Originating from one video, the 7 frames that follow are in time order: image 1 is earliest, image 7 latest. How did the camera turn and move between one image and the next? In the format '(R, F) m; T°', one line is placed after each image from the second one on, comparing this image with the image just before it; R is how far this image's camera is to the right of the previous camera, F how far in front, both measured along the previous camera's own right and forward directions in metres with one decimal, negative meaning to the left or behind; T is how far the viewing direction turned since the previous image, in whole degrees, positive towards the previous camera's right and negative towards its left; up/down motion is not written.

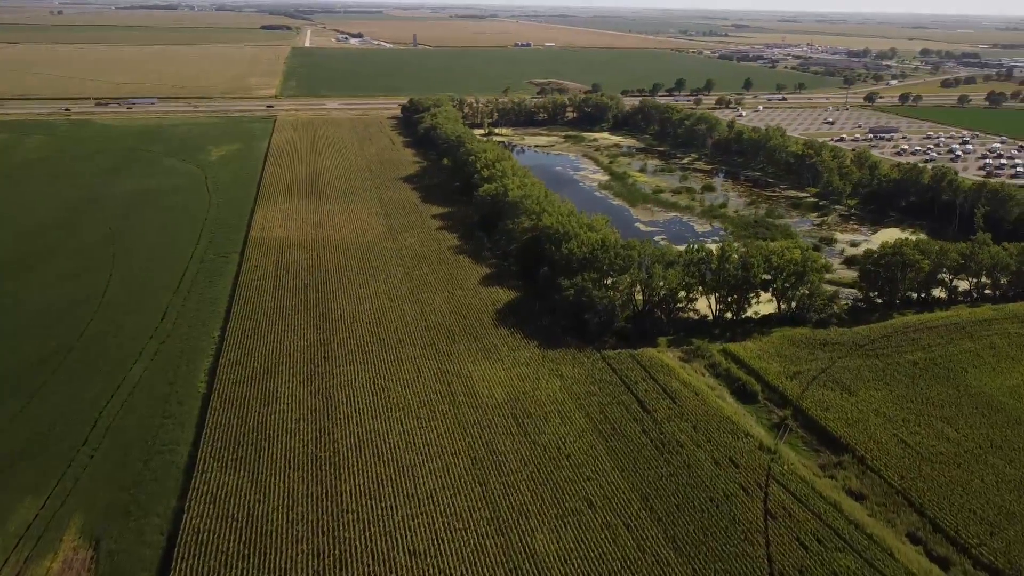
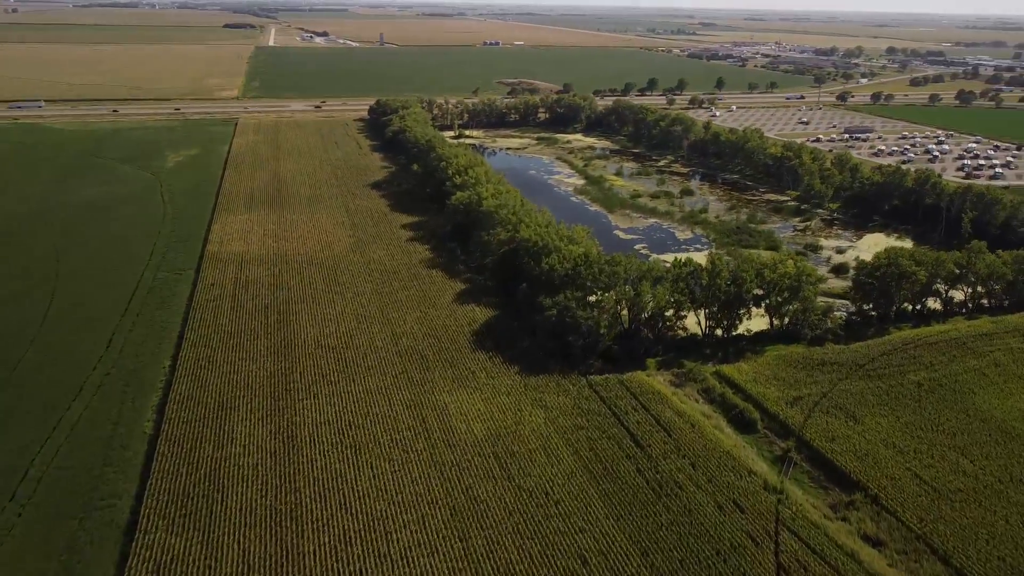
(-0.2, +2.1) m; +2°
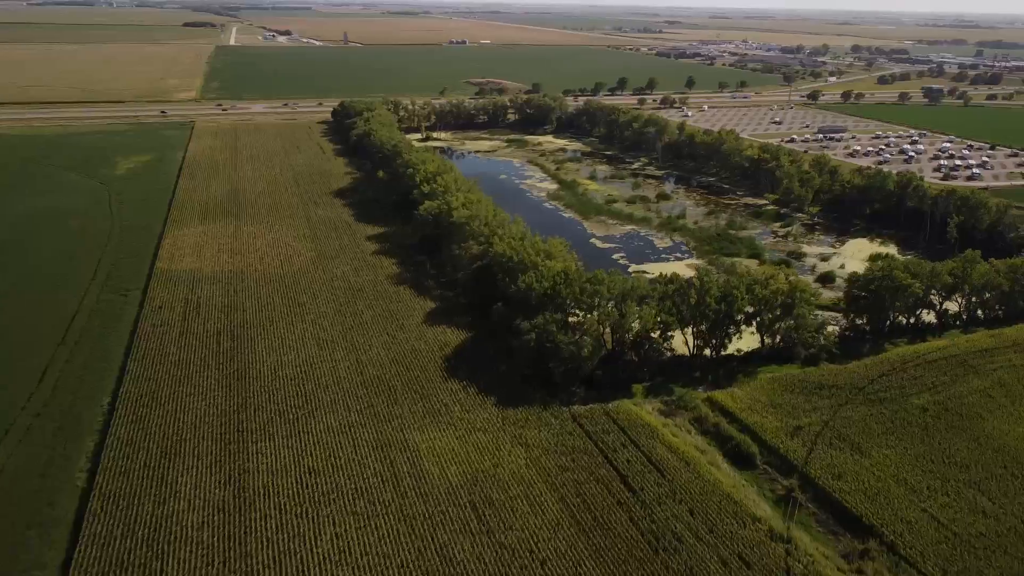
(-0.2, +2.2) m; +2°
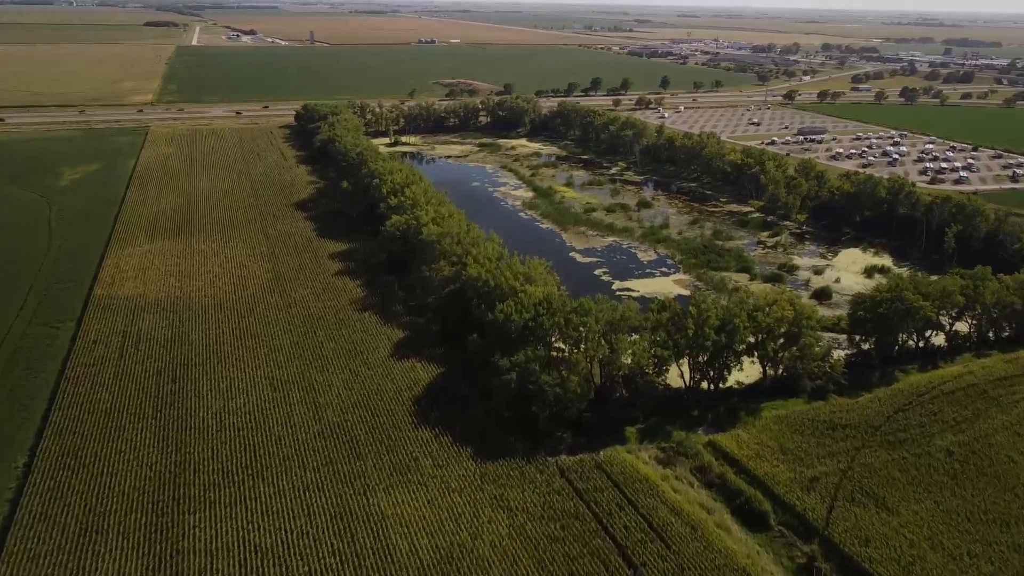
(-0.1, +2.9) m; +2°
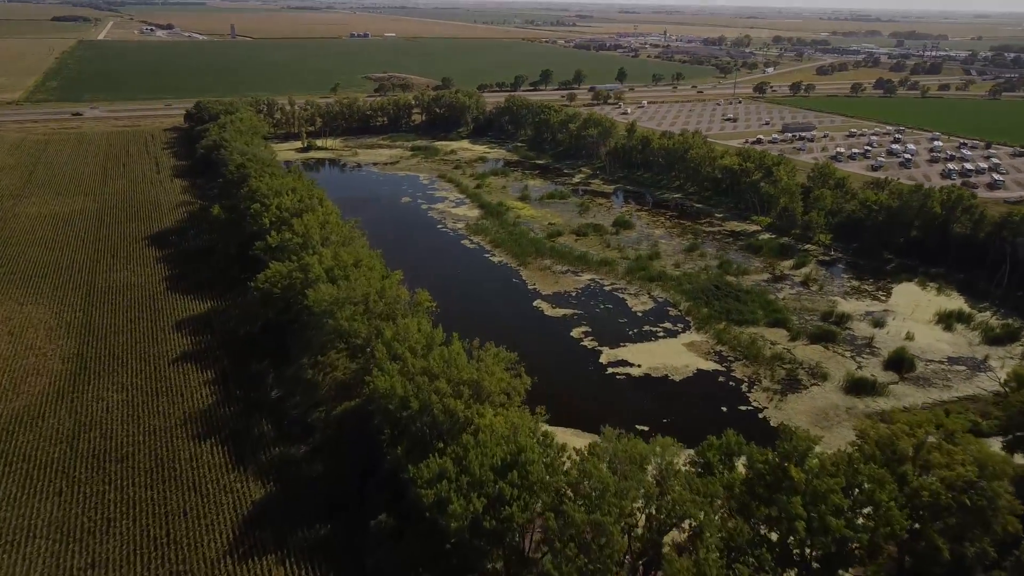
(+0.2, +12.0) m; +4°
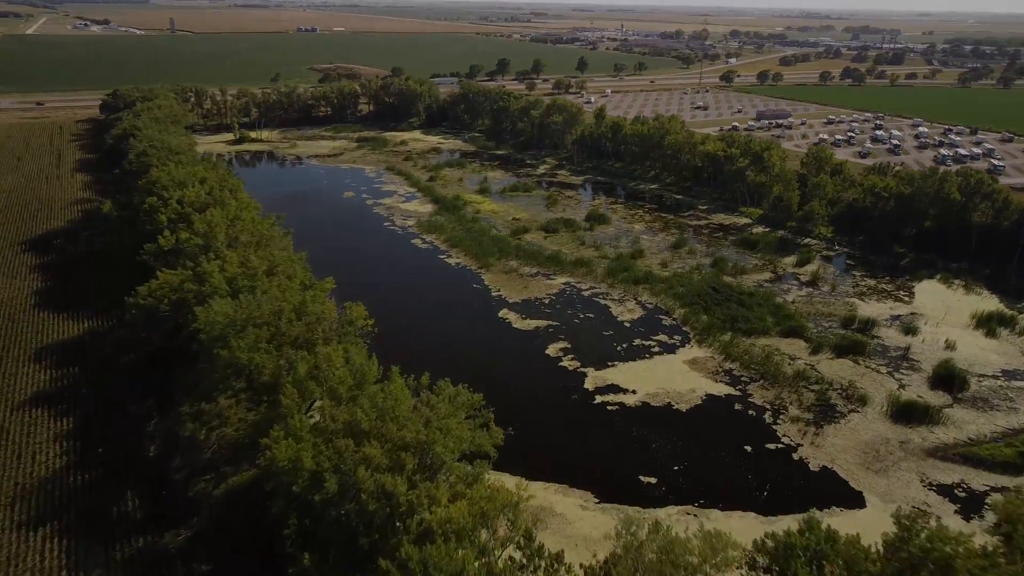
(-0.1, +5.2) m; +3°
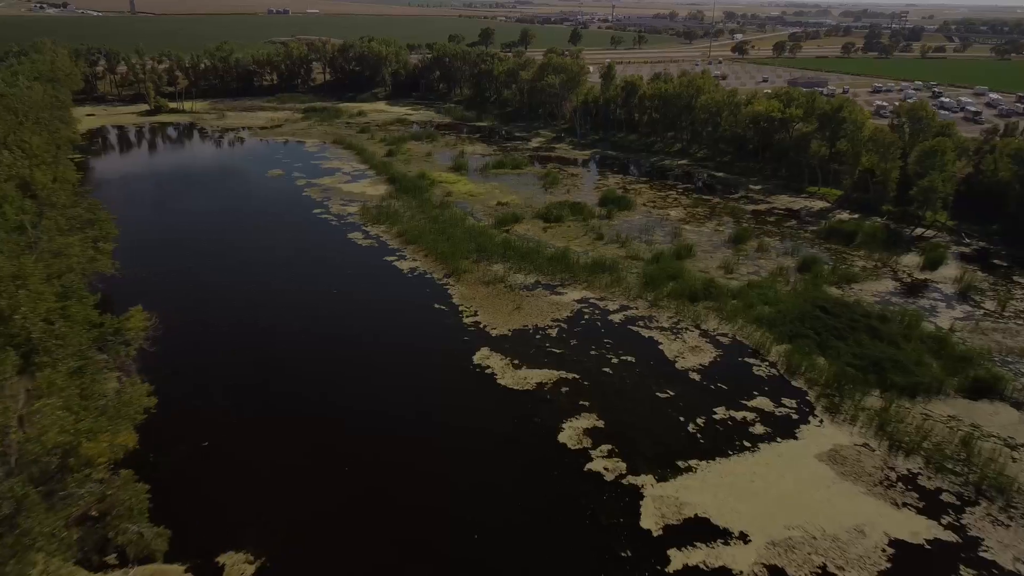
(+0.1, +10.2) m; +1°
